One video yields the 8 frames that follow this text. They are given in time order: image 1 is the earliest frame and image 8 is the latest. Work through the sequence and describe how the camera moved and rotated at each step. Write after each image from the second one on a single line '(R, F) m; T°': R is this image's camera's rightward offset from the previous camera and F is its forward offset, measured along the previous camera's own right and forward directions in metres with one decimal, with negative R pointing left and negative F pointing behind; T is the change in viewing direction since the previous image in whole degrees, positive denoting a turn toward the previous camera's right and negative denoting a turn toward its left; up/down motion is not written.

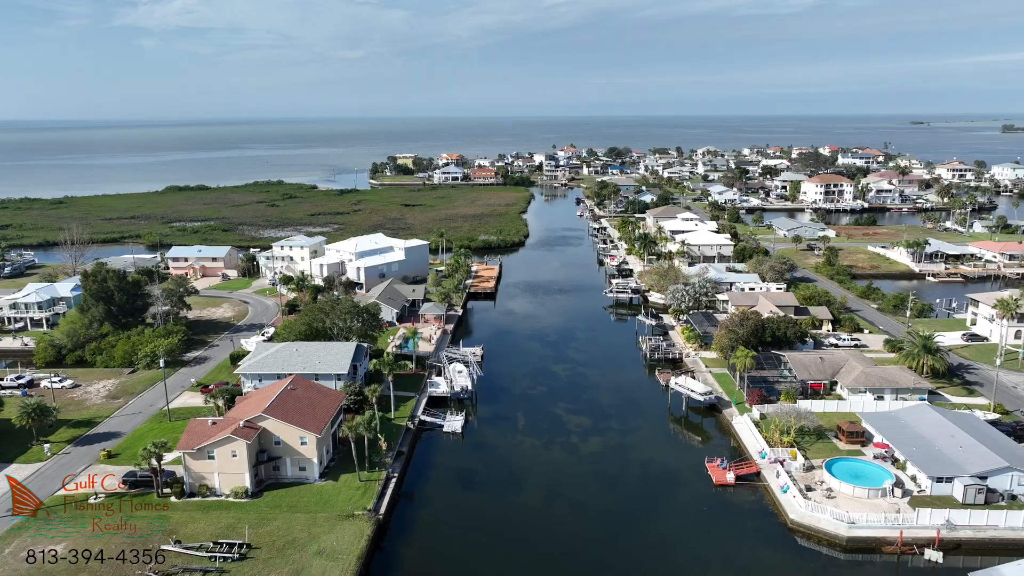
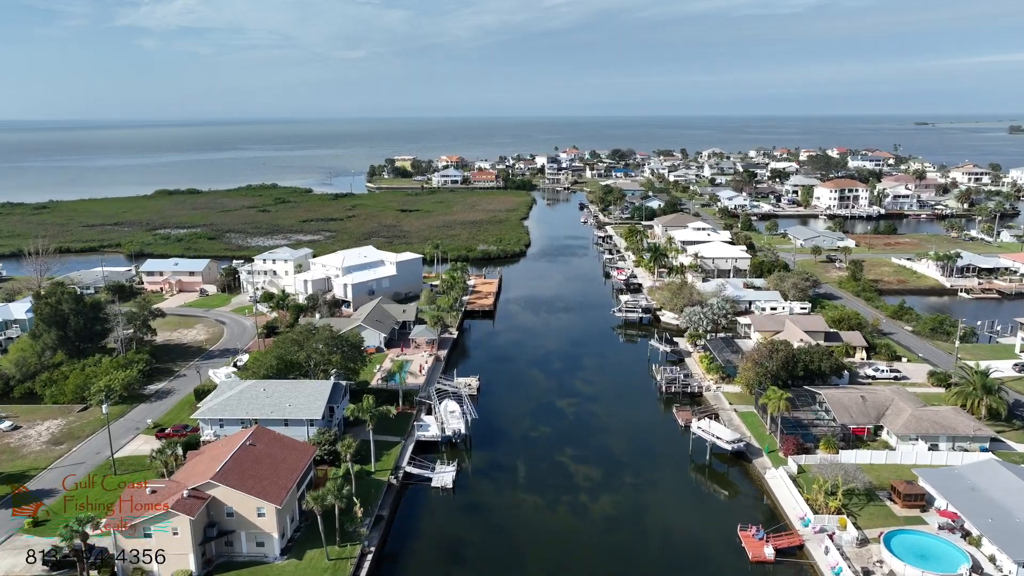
(+0.1, +3.6) m; 0°
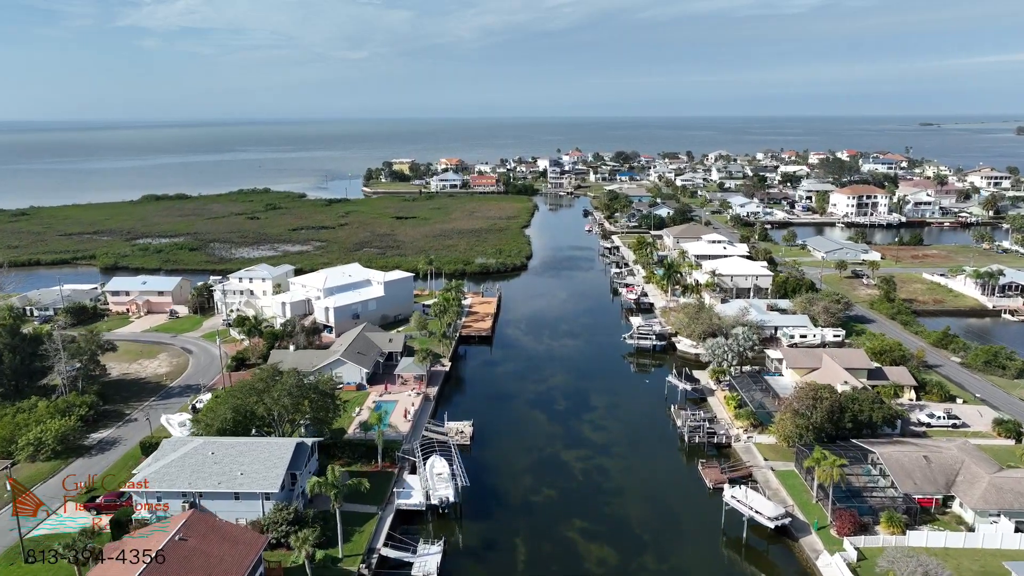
(+0.1, +4.2) m; 0°
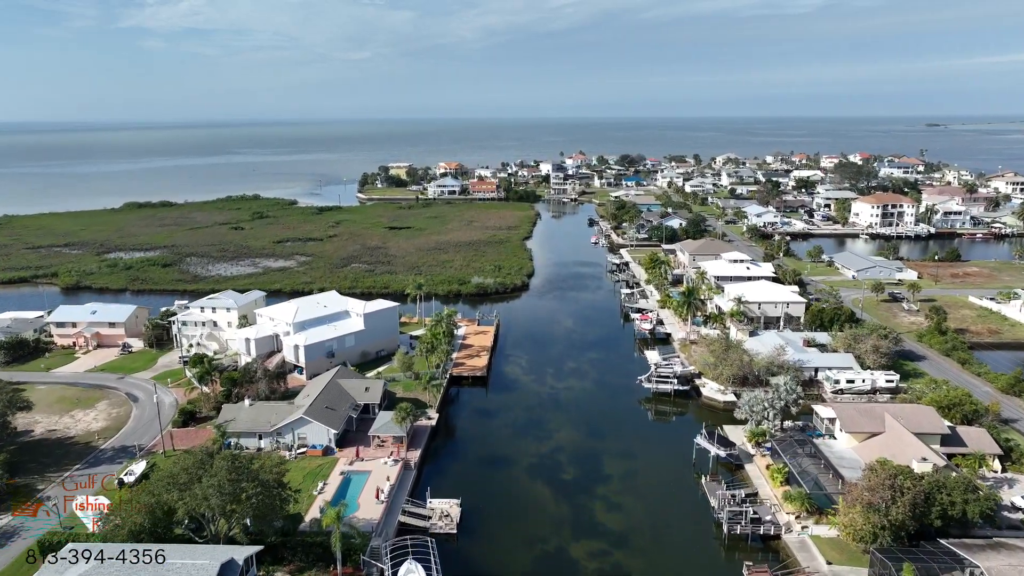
(+0.2, +5.2) m; 0°
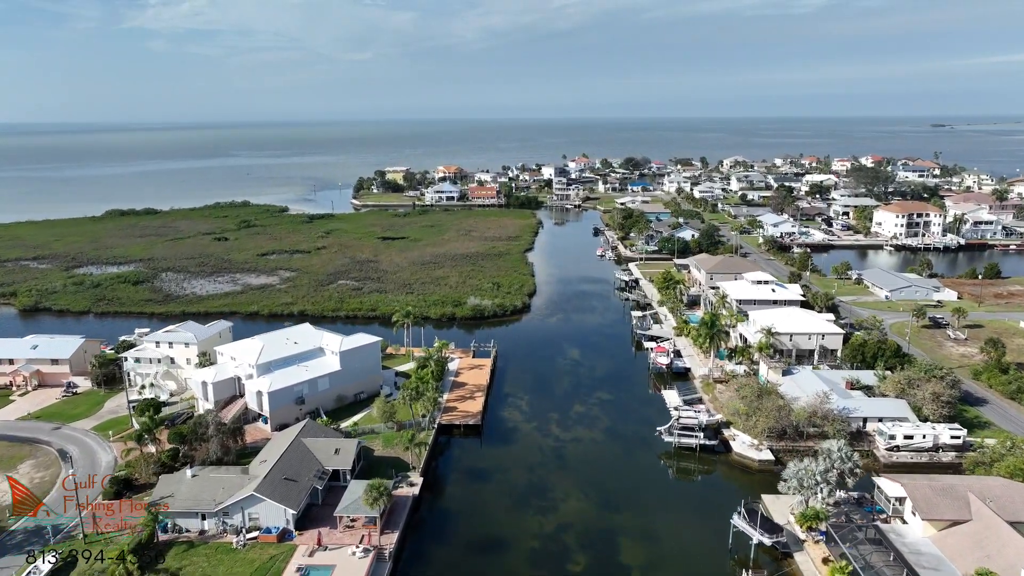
(+0.1, +4.7) m; 0°
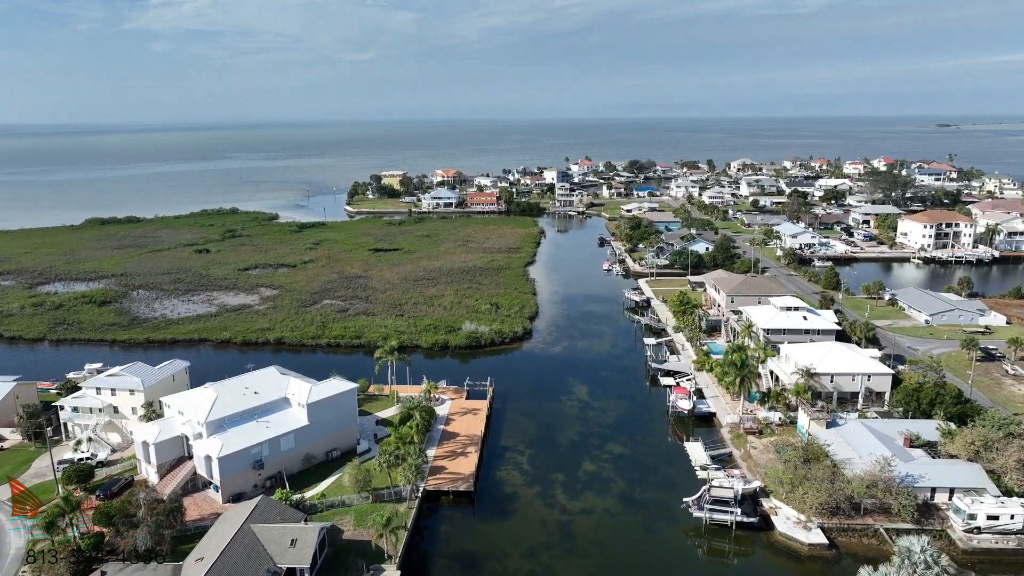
(+0.1, +4.7) m; 0°
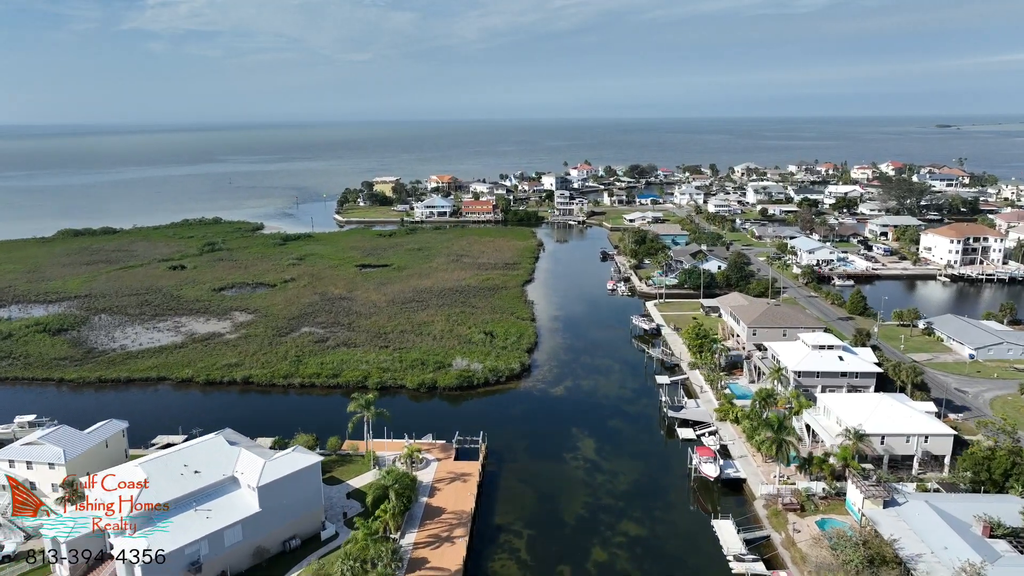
(+0.1, +4.6) m; 0°
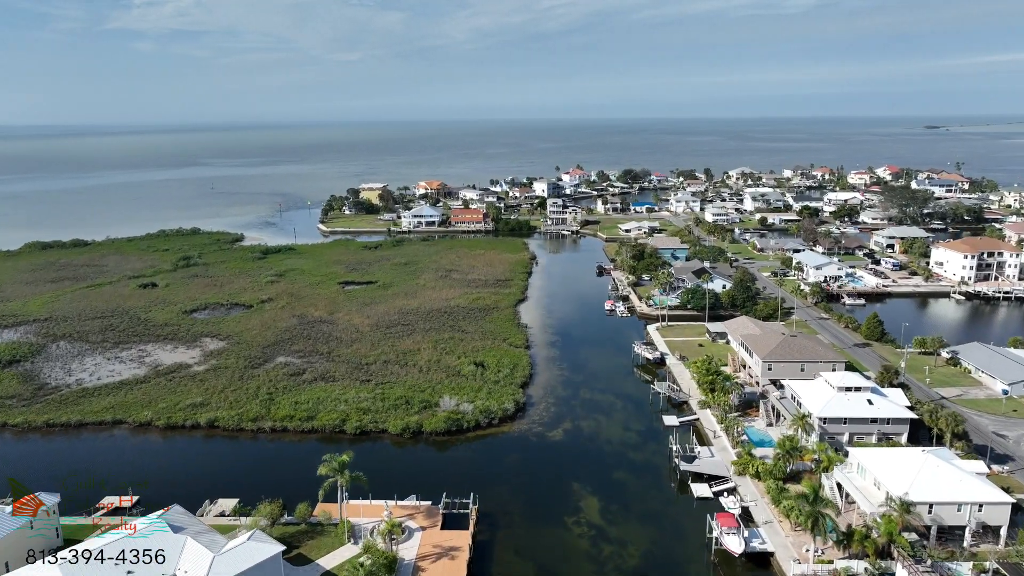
(-0.1, +3.5) m; +1°
